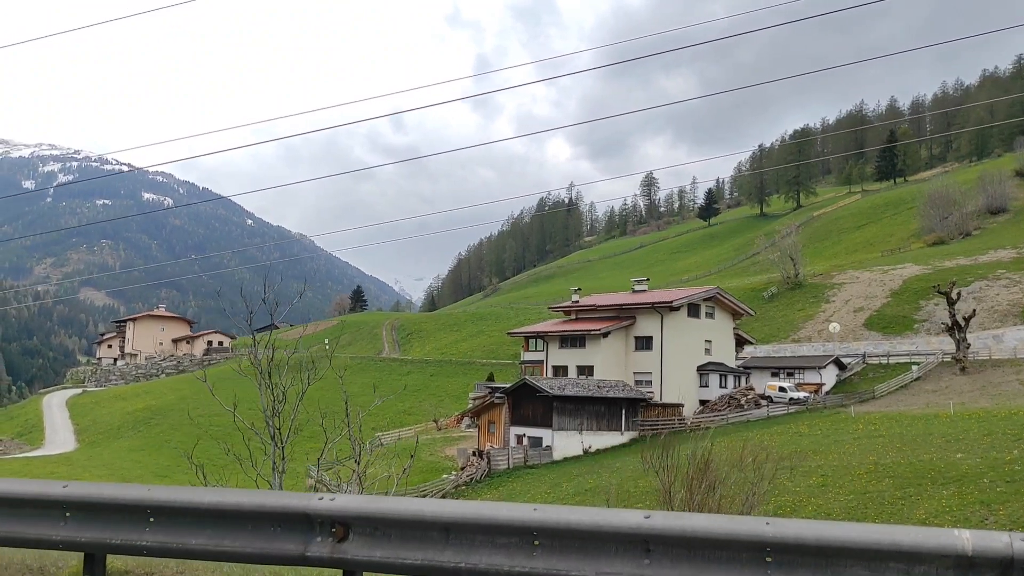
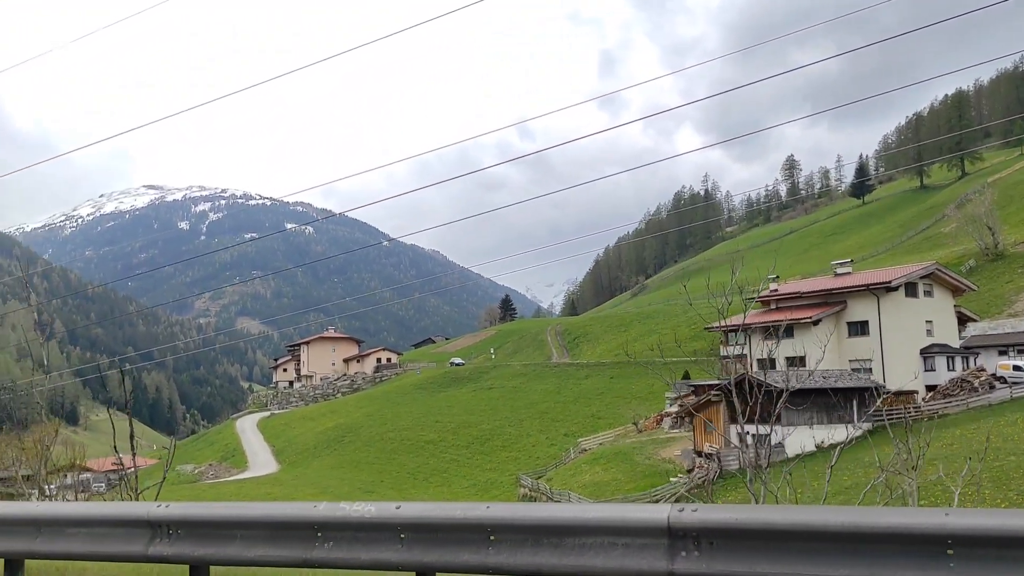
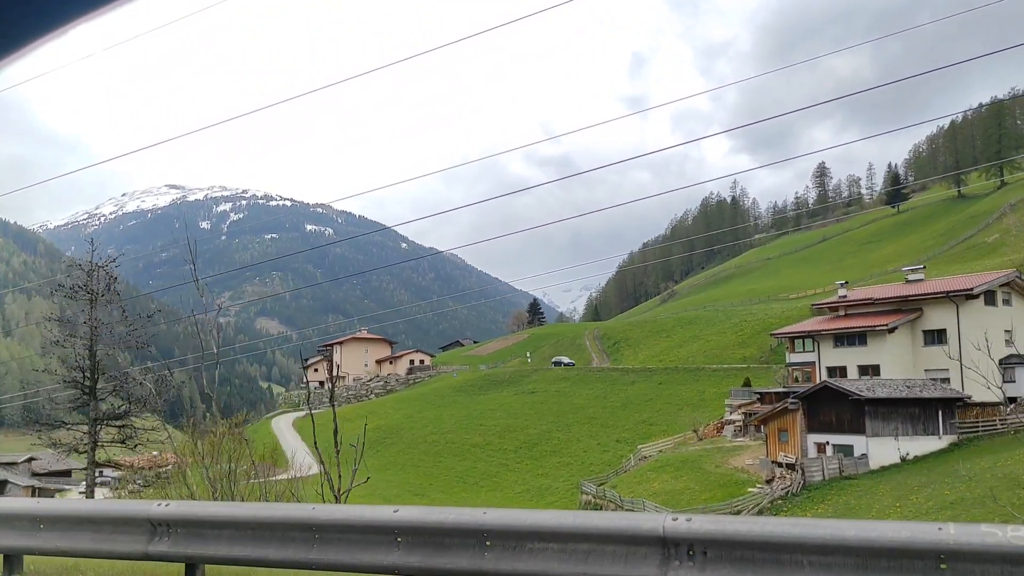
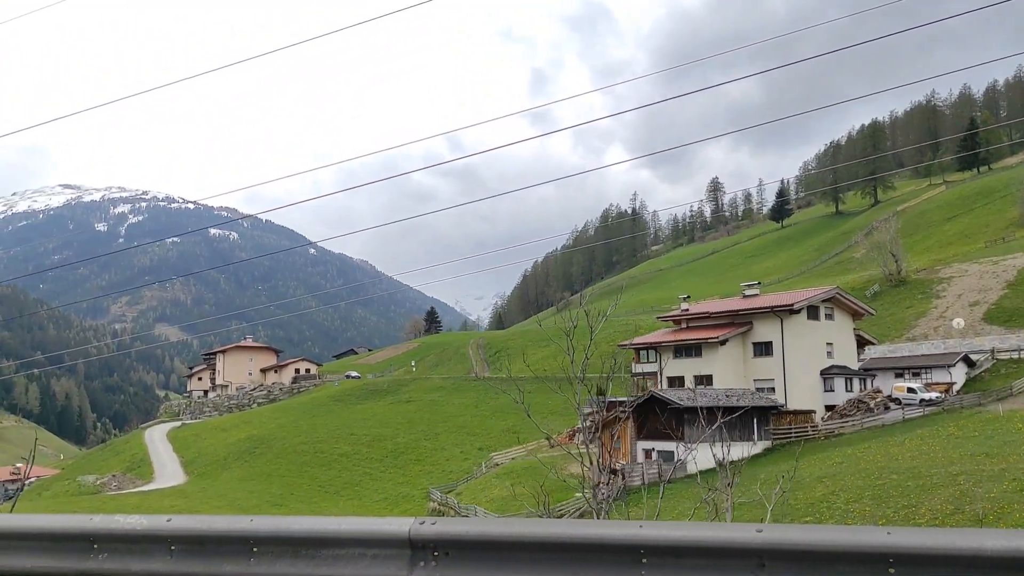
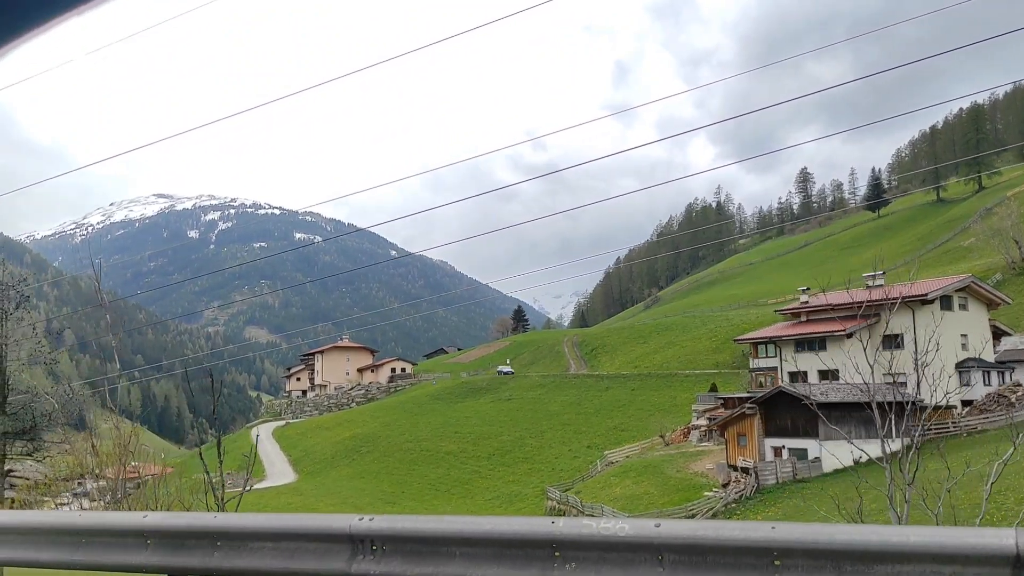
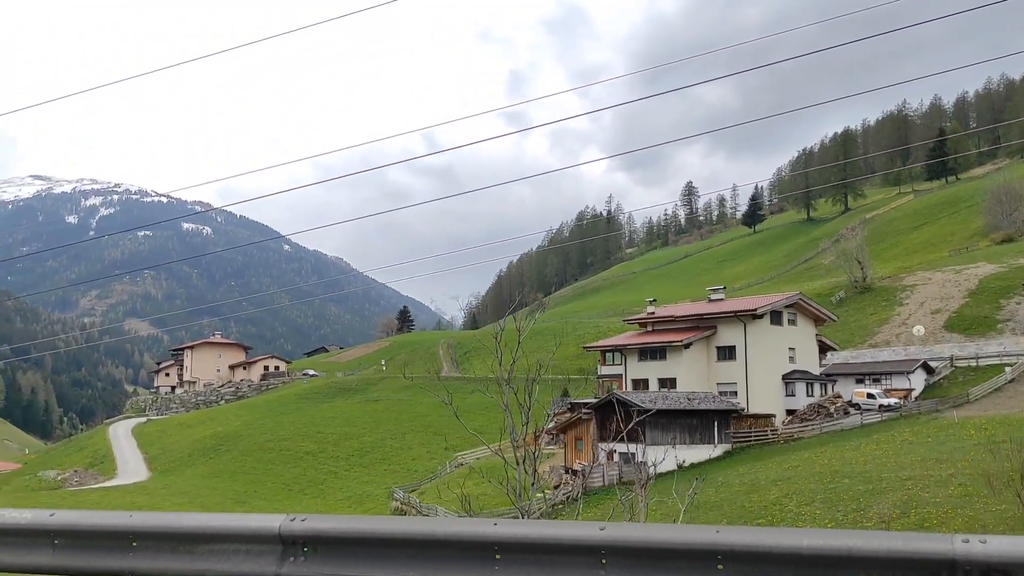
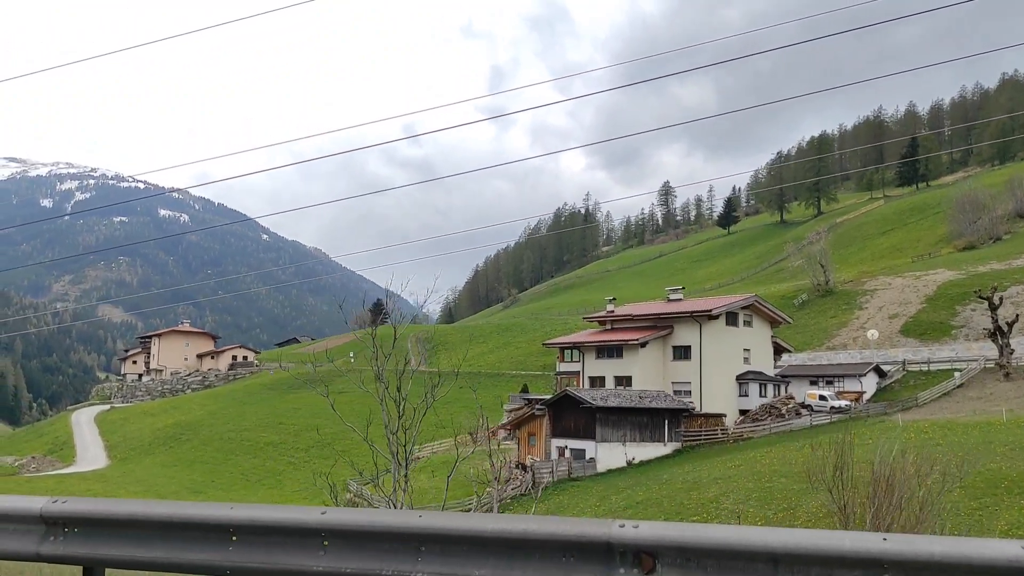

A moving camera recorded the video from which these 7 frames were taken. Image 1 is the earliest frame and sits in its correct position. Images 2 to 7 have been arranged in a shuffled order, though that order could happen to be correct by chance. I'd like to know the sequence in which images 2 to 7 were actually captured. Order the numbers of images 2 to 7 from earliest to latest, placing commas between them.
7, 6, 4, 2, 5, 3
